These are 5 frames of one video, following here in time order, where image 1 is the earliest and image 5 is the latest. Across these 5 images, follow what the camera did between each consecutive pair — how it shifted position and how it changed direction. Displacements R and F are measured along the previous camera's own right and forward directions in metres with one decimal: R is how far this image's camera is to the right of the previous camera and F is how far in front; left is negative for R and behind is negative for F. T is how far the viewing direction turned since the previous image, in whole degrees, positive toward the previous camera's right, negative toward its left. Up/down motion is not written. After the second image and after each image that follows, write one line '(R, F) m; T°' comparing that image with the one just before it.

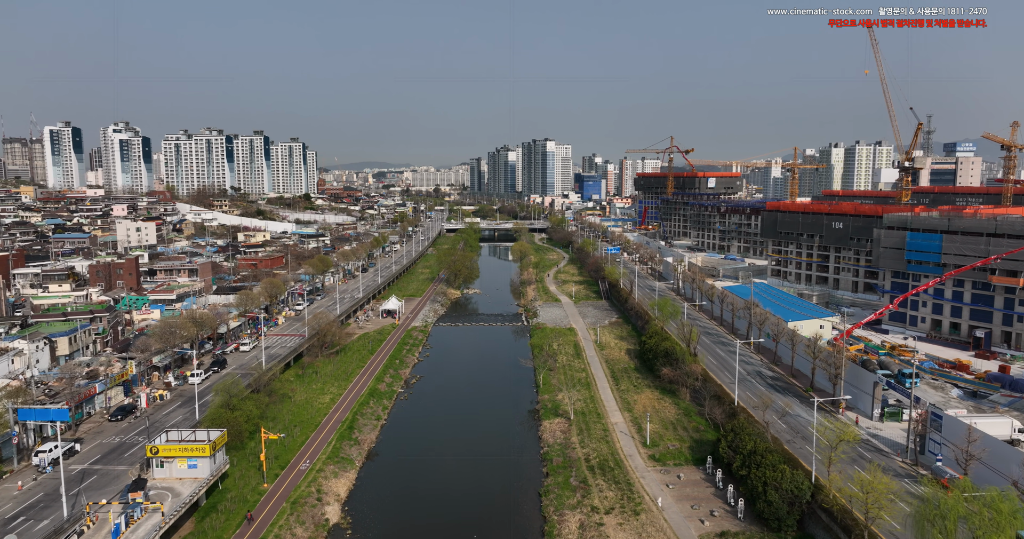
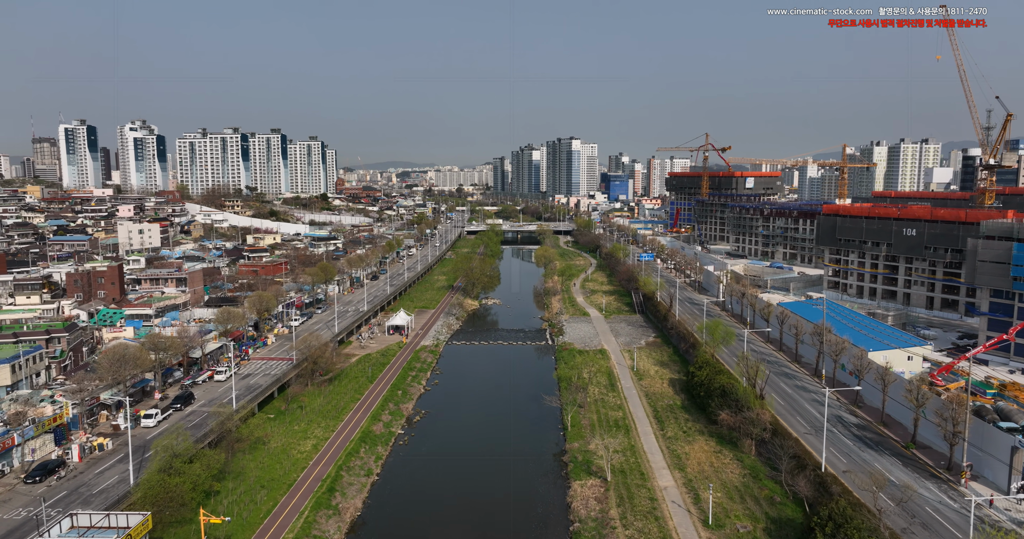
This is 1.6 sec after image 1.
(0.0, +4.5) m; -2°
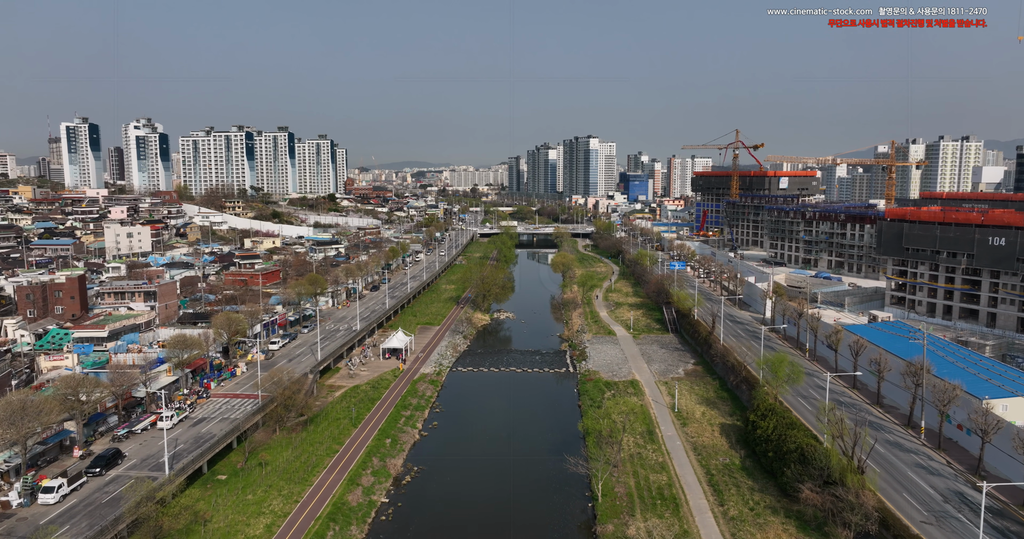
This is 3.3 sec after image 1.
(0.0, +4.8) m; -1°
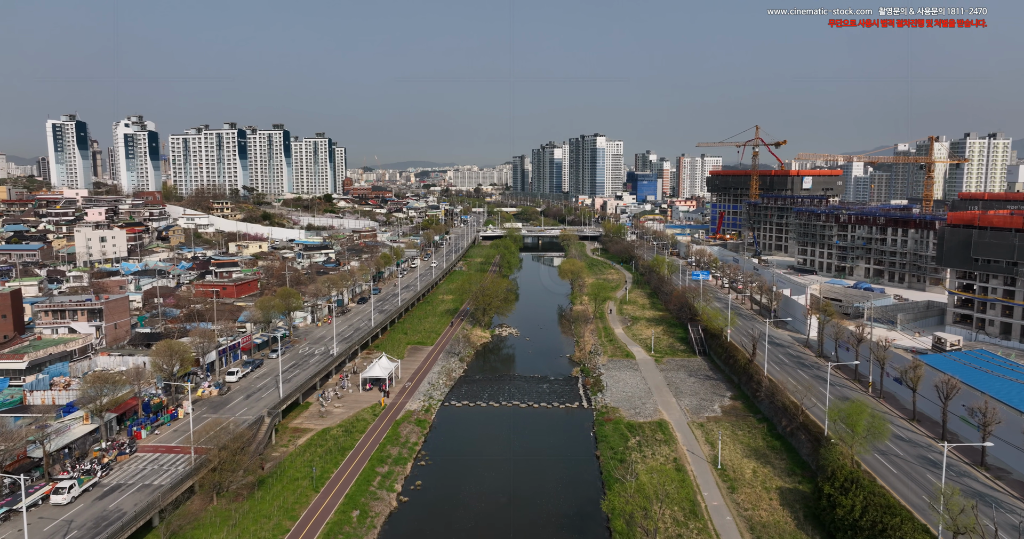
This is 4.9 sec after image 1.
(+0.1, +4.5) m; 0°
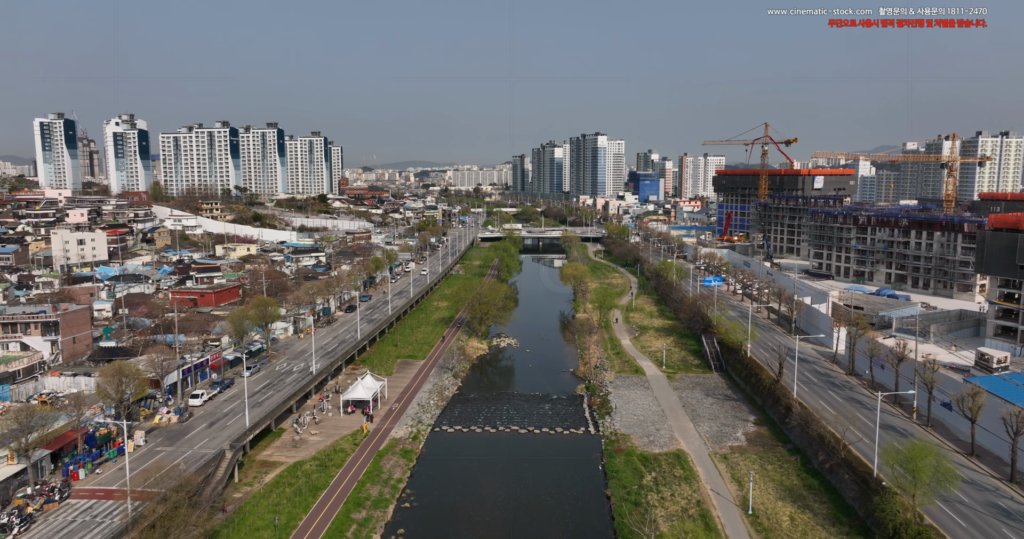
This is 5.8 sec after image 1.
(+0.1, +2.5) m; 0°
